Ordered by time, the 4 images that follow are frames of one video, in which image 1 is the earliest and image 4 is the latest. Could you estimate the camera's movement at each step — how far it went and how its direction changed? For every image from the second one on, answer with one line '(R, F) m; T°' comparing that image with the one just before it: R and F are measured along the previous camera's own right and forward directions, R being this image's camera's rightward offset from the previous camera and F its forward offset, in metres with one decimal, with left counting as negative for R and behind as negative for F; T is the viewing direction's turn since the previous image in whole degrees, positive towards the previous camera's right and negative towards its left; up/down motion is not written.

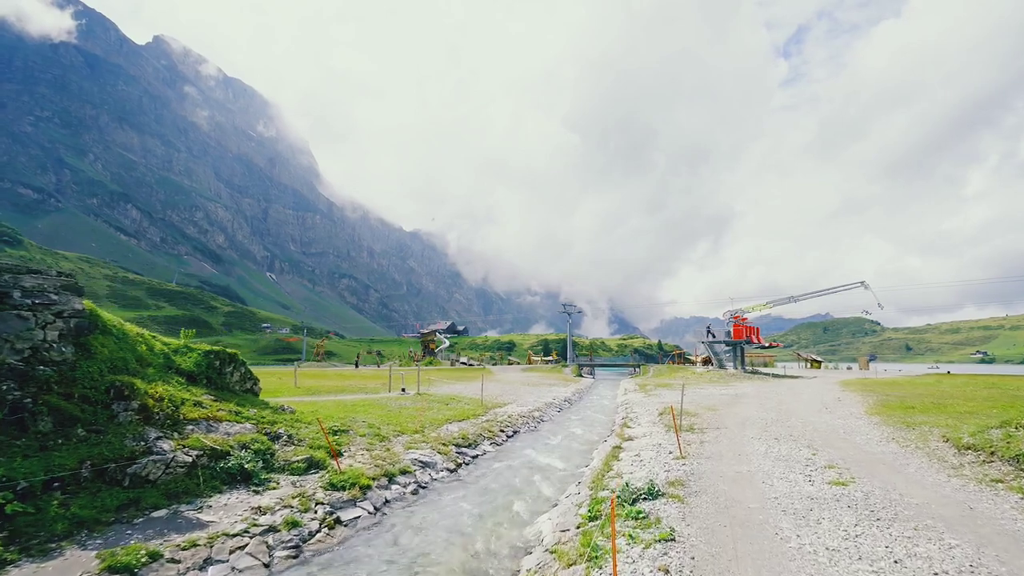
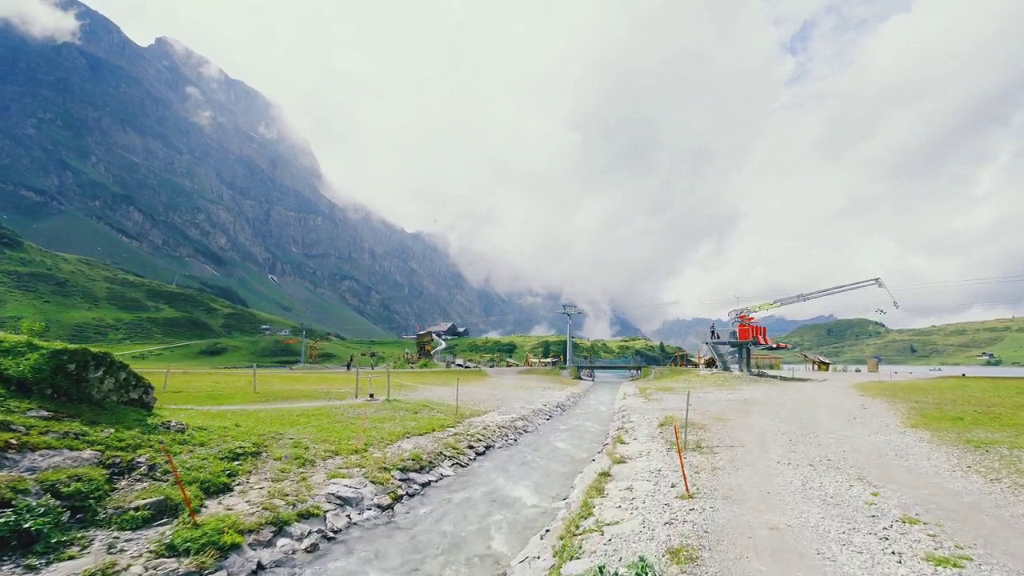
(+2.1, +5.8) m; 0°
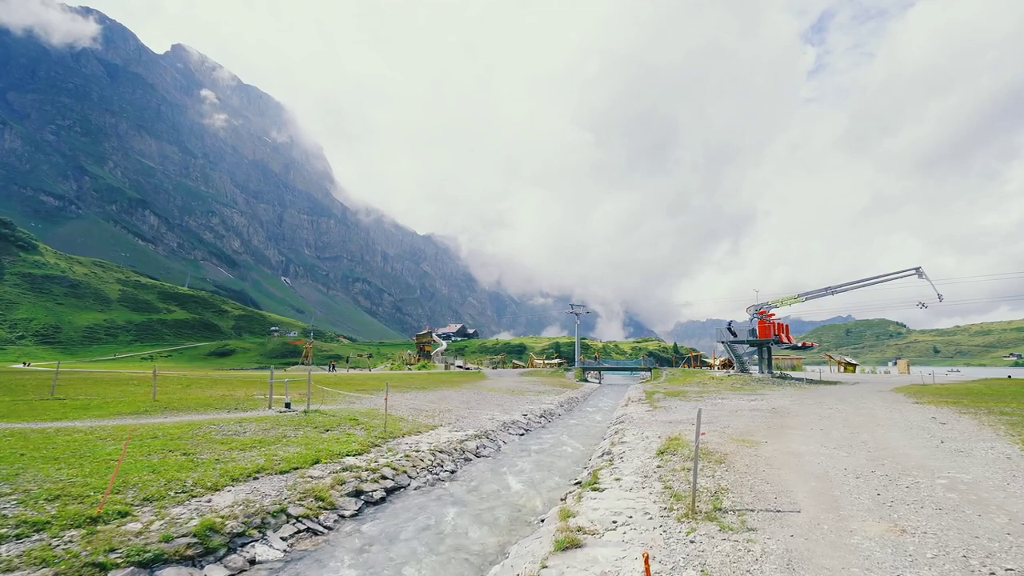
(+4.4, +10.9) m; -1°
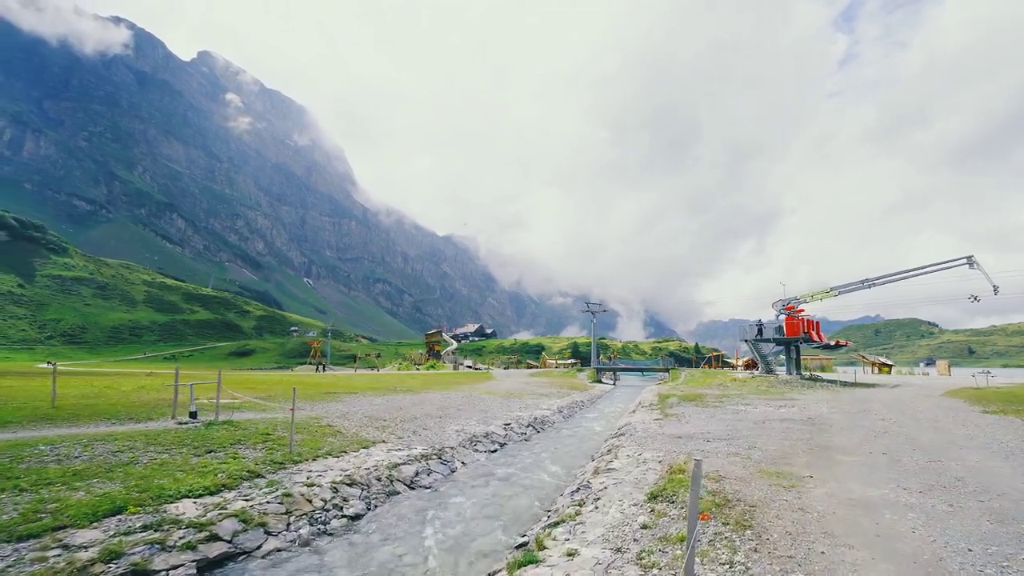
(+3.7, +8.0) m; -2°
